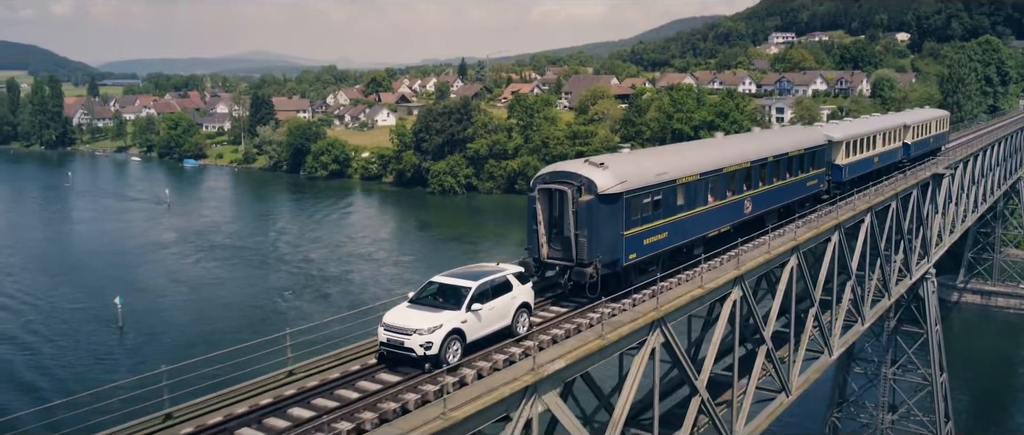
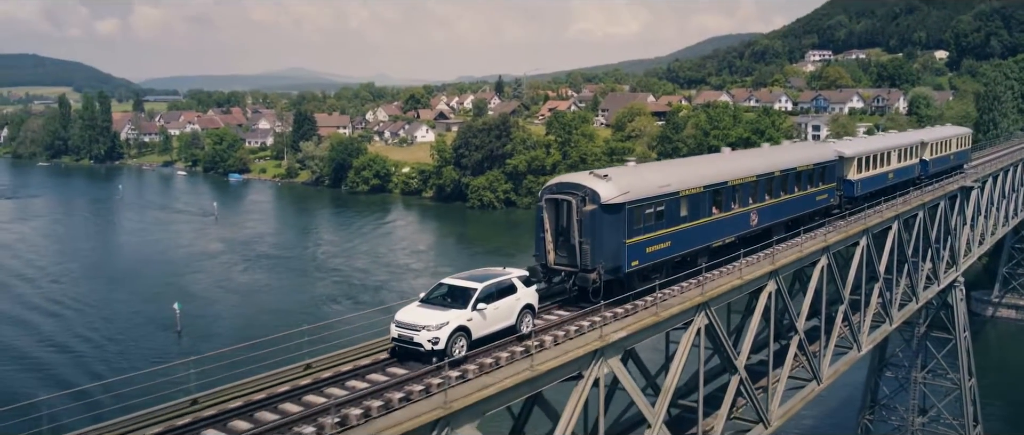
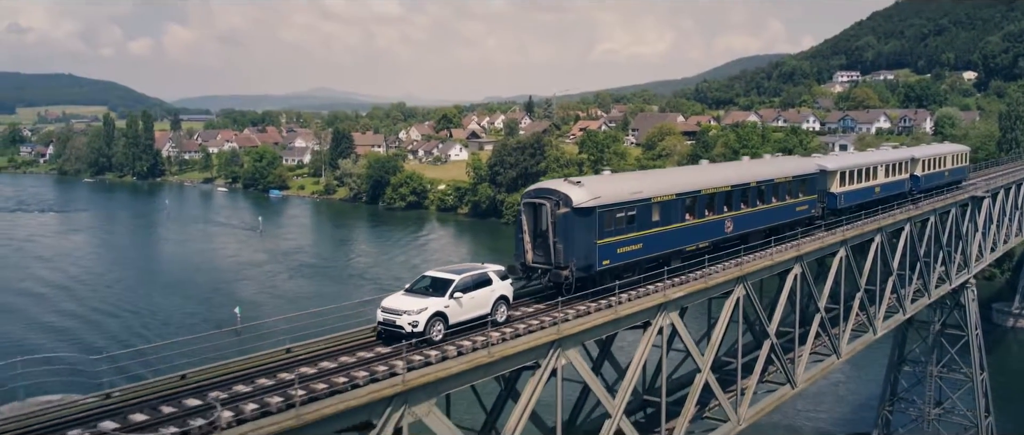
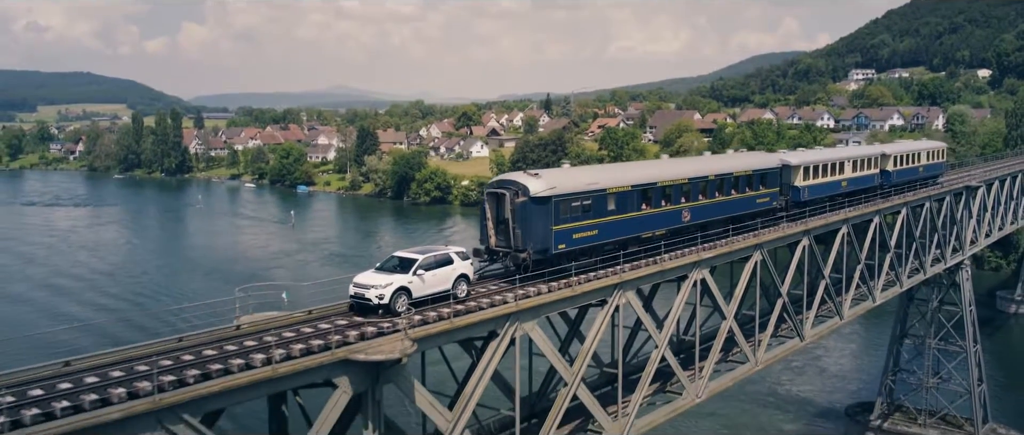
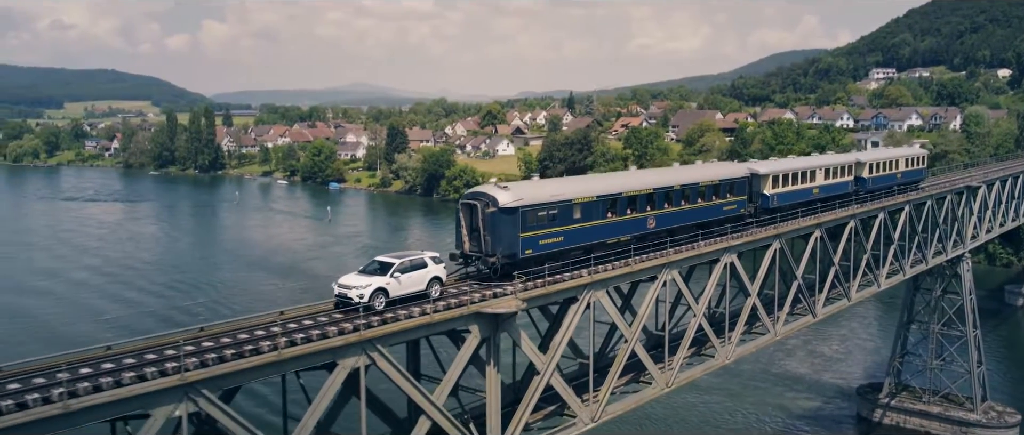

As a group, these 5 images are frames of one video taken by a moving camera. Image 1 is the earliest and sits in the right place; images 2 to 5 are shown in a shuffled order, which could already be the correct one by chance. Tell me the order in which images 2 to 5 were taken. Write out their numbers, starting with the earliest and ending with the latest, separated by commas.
2, 3, 4, 5
